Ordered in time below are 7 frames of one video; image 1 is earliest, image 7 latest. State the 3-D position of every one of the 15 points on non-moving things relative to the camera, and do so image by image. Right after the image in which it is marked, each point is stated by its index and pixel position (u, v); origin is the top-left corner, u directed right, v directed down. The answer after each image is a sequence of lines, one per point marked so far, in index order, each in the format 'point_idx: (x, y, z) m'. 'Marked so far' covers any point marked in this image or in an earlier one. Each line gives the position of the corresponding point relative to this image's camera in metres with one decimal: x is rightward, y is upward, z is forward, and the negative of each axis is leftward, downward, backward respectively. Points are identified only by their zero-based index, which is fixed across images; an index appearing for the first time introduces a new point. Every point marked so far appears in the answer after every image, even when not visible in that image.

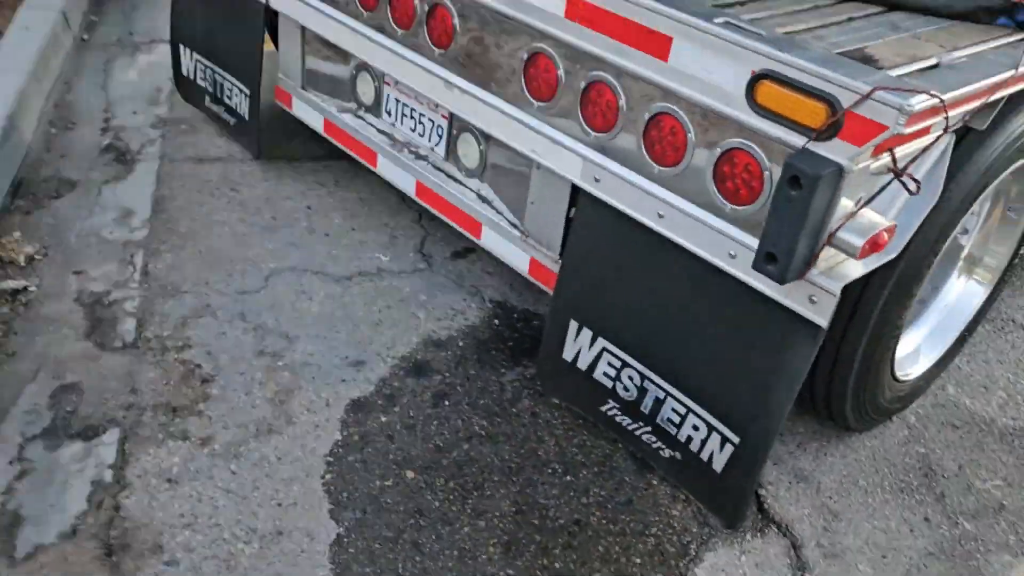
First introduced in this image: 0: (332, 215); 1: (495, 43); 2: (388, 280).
0: (-0.6, +0.2, +3.1) m
1: (0.0, +0.6, +2.2) m
2: (-0.4, 0.0, +2.8) m
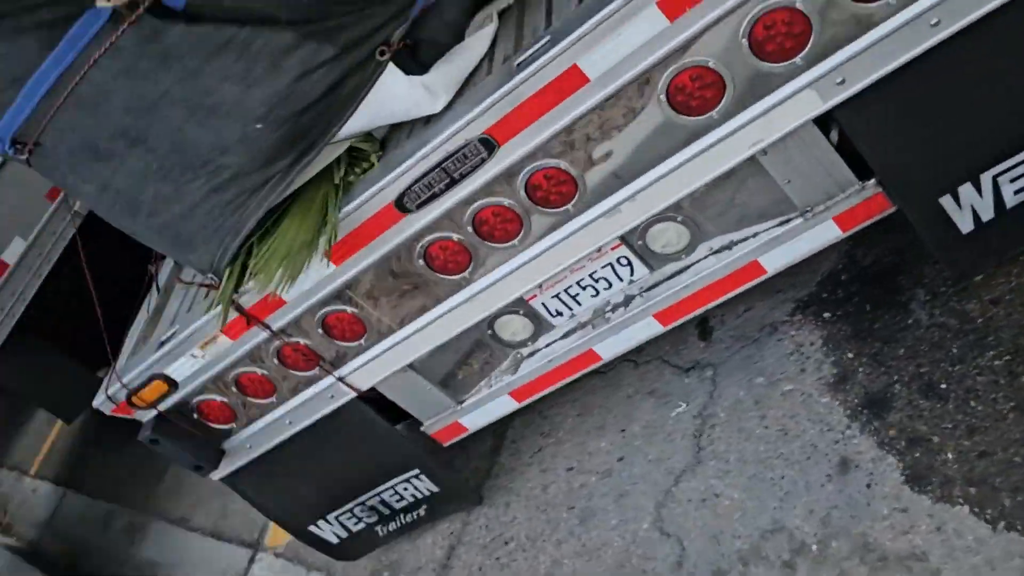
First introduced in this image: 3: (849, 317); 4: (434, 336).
0: (+0.2, -0.5, +2.7) m
1: (+0.2, +0.3, +1.9) m
2: (+0.5, -0.3, +2.4) m
3: (+0.9, -0.1, +2.3) m
4: (-0.2, -0.1, +2.3) m
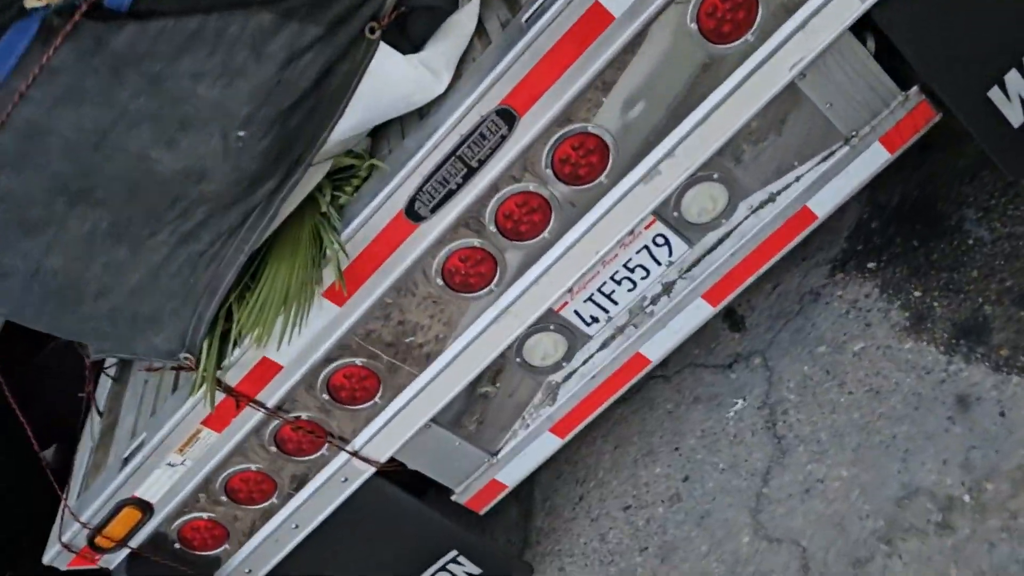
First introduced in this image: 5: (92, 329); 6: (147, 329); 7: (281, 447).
0: (+0.3, -0.5, +2.3) m
1: (+0.2, +0.4, +1.7) m
2: (+0.6, -0.2, +2.2) m
3: (+0.9, +0.1, +2.1) m
4: (-0.1, -0.2, +2.0) m
5: (-0.9, -0.1, +1.9) m
6: (-0.8, -0.1, +1.9) m
7: (-0.5, -0.4, +2.0) m
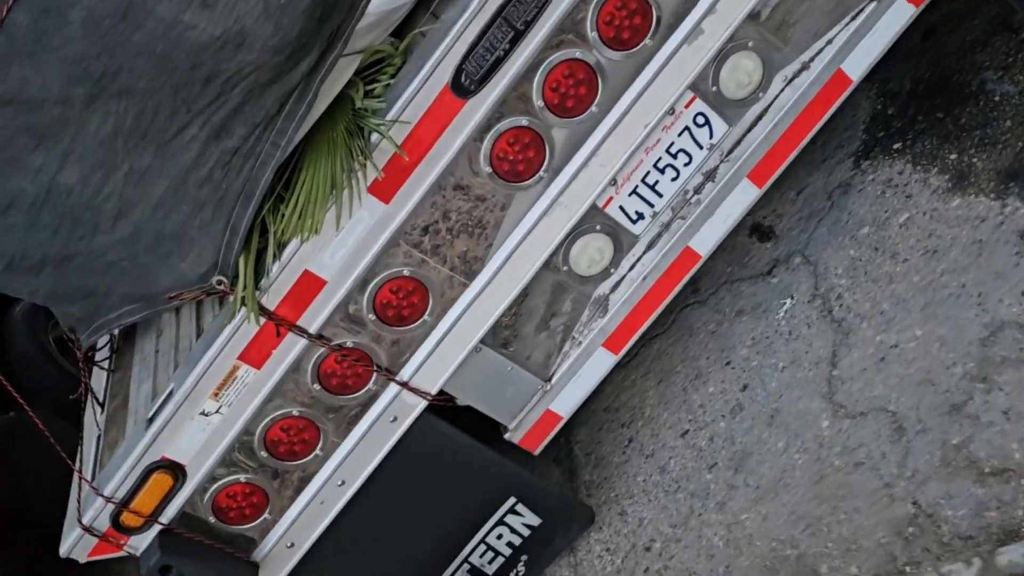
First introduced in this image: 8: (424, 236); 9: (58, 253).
0: (+0.5, -0.3, +2.2) m
1: (+0.3, +0.7, +1.7) m
2: (+0.7, 0.0, +2.1) m
3: (+1.0, +0.4, +2.1) m
4: (0.0, 0.0, +1.9) m
5: (-0.8, 0.0, +1.7) m
6: (-0.6, +0.1, +1.7) m
7: (-0.4, -0.2, +1.9) m
8: (-0.2, +0.1, +1.8) m
9: (-0.9, +0.1, +1.7) m
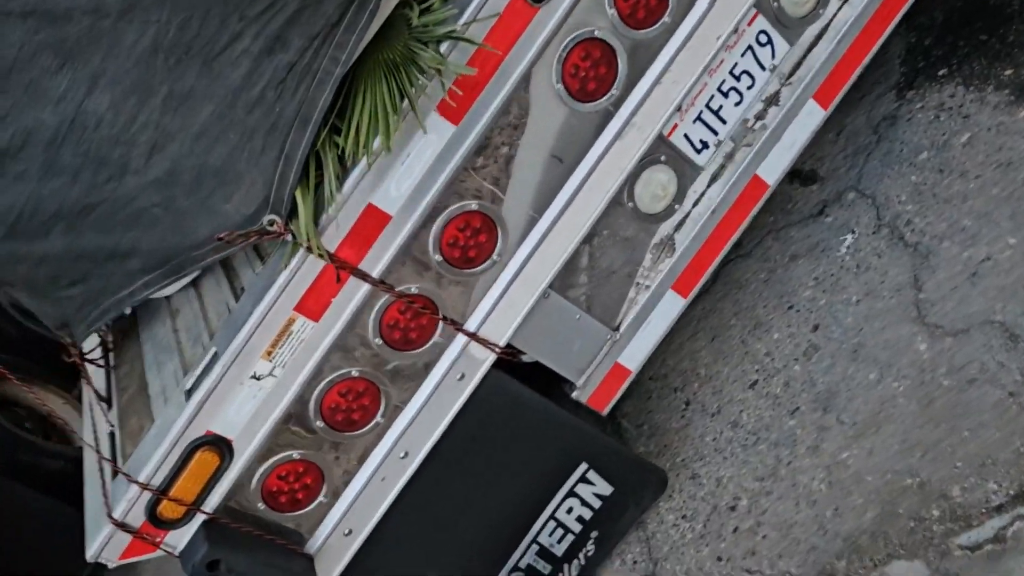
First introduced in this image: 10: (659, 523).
0: (+0.6, -0.1, +2.1) m
1: (+0.4, +0.8, +1.6) m
2: (+0.9, +0.2, +2.0) m
3: (+1.0, +0.5, +2.1) m
4: (+0.1, +0.1, +1.7) m
5: (-0.6, +0.1, +1.5) m
6: (-0.5, +0.2, +1.5) m
7: (-0.2, -0.1, +1.7) m
8: (0.0, +0.2, +1.6) m
9: (-0.7, +0.1, +1.5) m
10: (+0.3, -0.5, +2.1) m
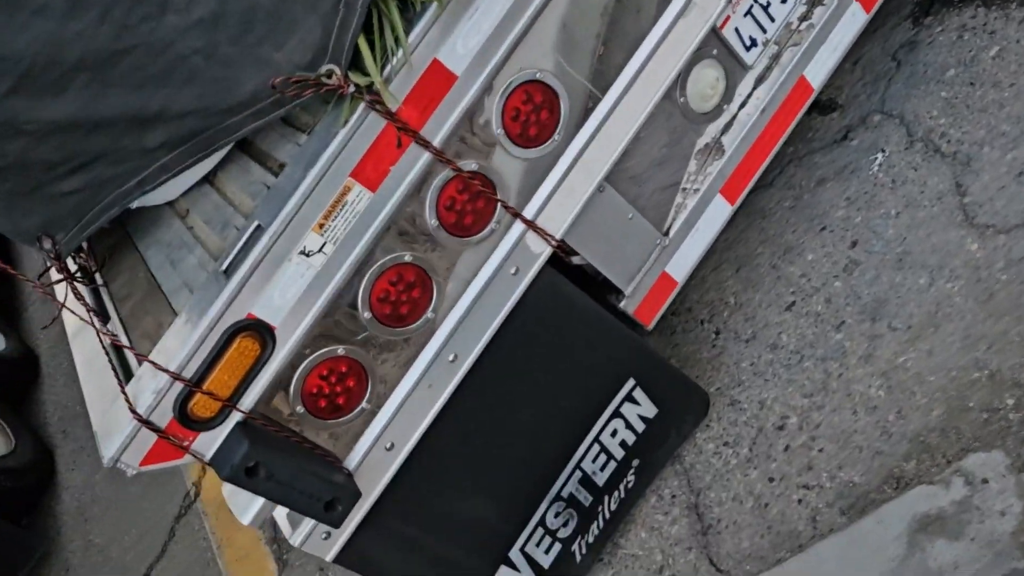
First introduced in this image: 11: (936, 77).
0: (+0.6, 0.0, +2.0) m
1: (+0.5, +1.0, +1.6) m
2: (+0.9, +0.4, +2.0) m
3: (+1.1, +0.7, +2.1) m
4: (+0.2, +0.3, +1.6) m
5: (-0.5, +0.3, +1.4) m
6: (-0.4, +0.4, +1.4) m
7: (-0.1, +0.1, +1.5) m
8: (+0.1, +0.4, +1.5) m
9: (-0.6, +0.4, +1.3) m
10: (+0.4, -0.4, +2.0) m
11: (+0.9, +0.5, +2.1) m
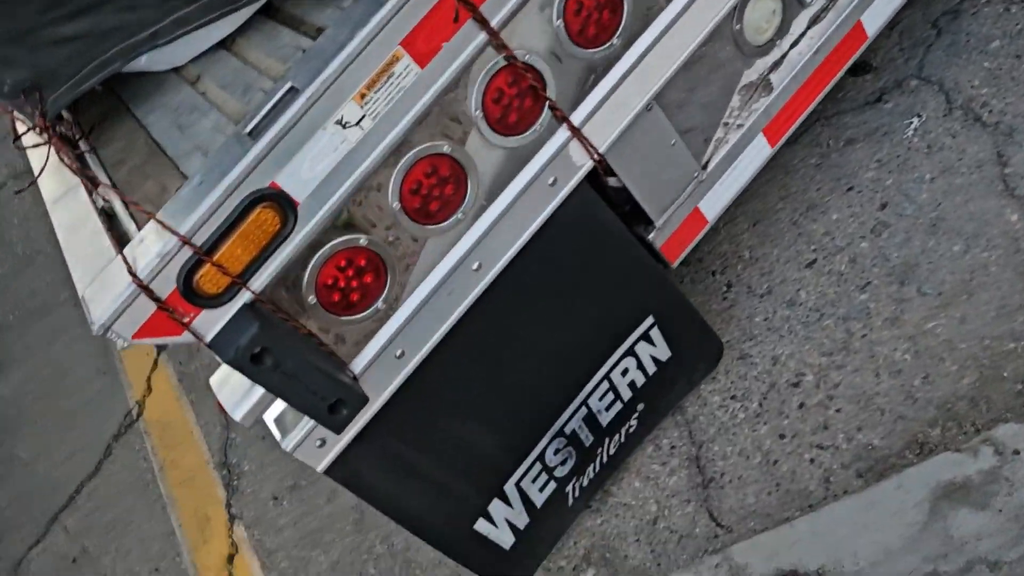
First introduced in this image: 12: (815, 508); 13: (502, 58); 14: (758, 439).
0: (+0.7, +0.1, +2.0) m
1: (+0.7, +1.1, +1.5) m
2: (+1.0, +0.4, +2.0) m
3: (+1.2, +0.7, +2.1) m
4: (+0.3, +0.5, +1.5) m
5: (-0.4, +0.5, +1.2) m
6: (-0.2, +0.5, +1.2) m
7: (0.0, +0.3, +1.4) m
8: (+0.2, +0.6, +1.4) m
9: (-0.5, +0.6, +1.2) m
10: (+0.4, -0.2, +1.9) m
11: (+1.0, +0.5, +2.0) m
12: (+0.6, -0.4, +1.7) m
13: (0.0, +0.3, +1.4) m
14: (+0.5, -0.3, +1.8) m
